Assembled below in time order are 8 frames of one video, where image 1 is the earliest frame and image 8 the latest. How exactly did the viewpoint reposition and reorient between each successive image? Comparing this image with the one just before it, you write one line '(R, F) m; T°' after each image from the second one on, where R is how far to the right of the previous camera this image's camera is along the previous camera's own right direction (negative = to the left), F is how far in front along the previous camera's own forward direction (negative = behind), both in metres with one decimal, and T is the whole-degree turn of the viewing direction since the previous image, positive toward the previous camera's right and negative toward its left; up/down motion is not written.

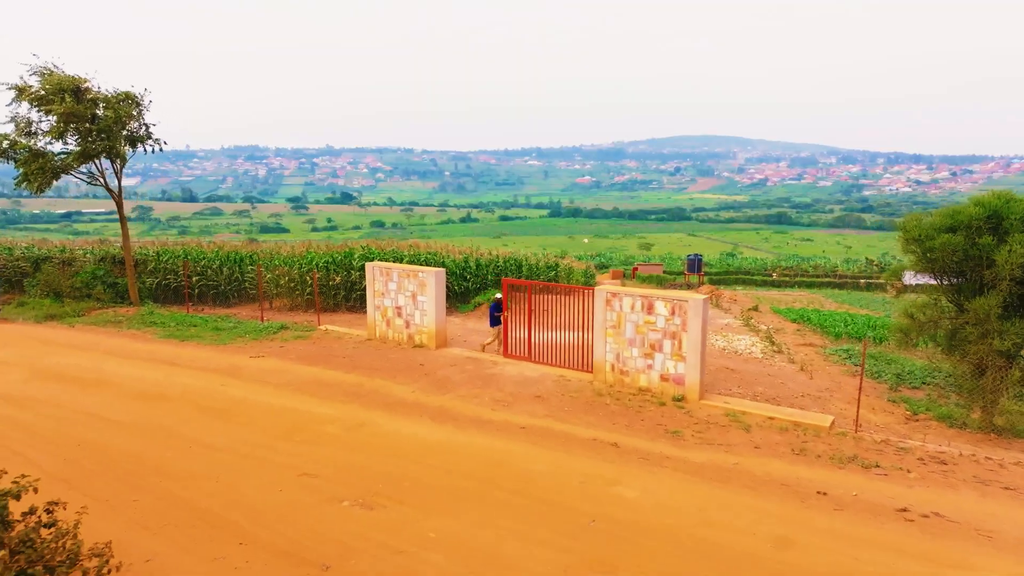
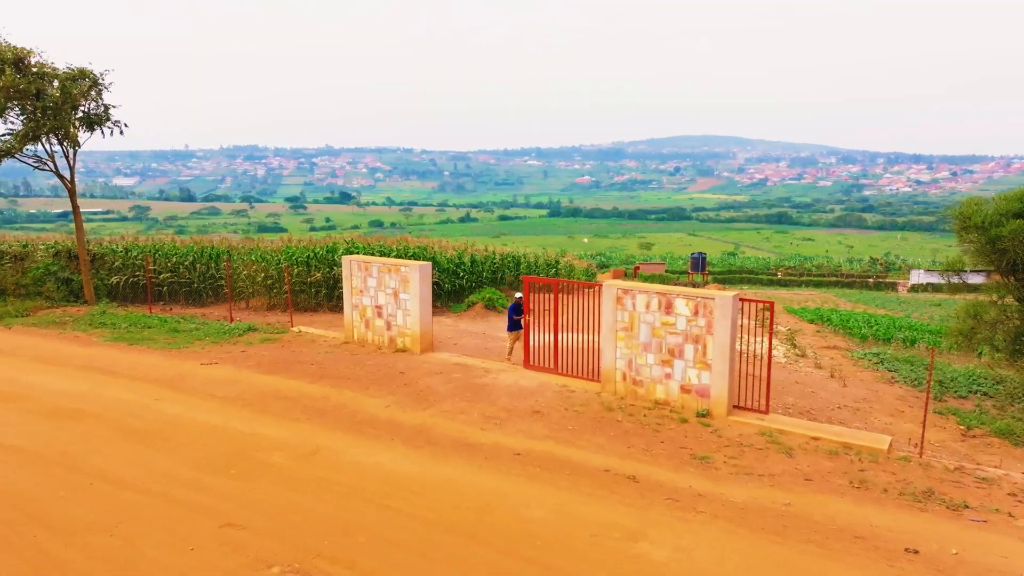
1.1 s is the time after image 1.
(+0.1, +1.5) m; 0°
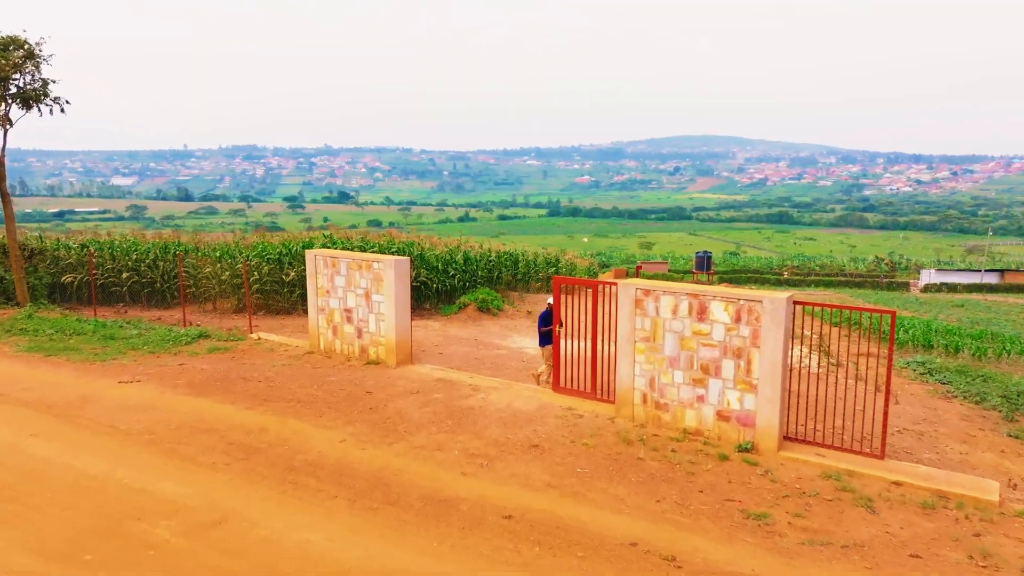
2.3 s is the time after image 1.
(+0.1, +1.8) m; 0°
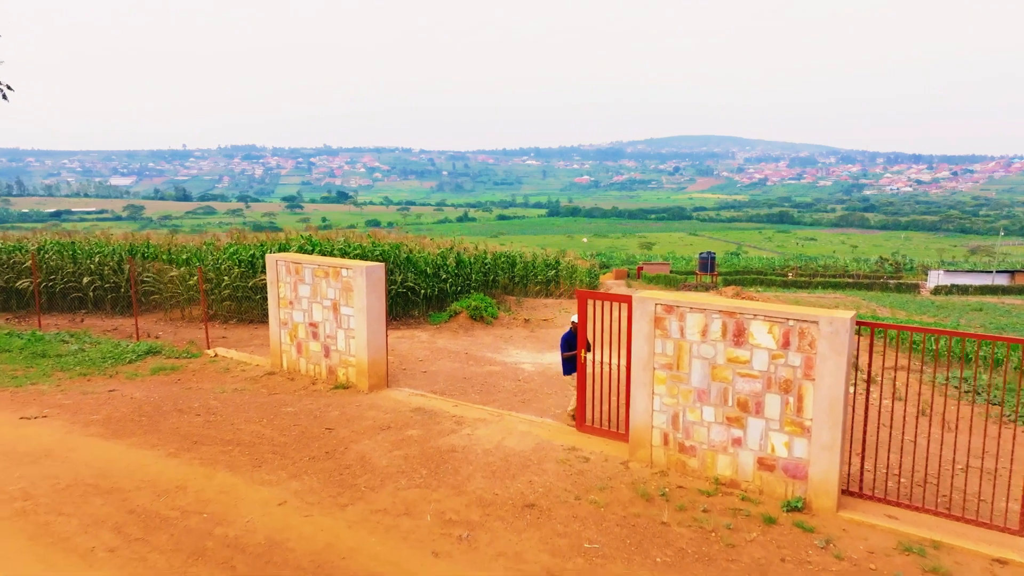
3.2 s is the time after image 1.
(+0.1, +1.4) m; 0°
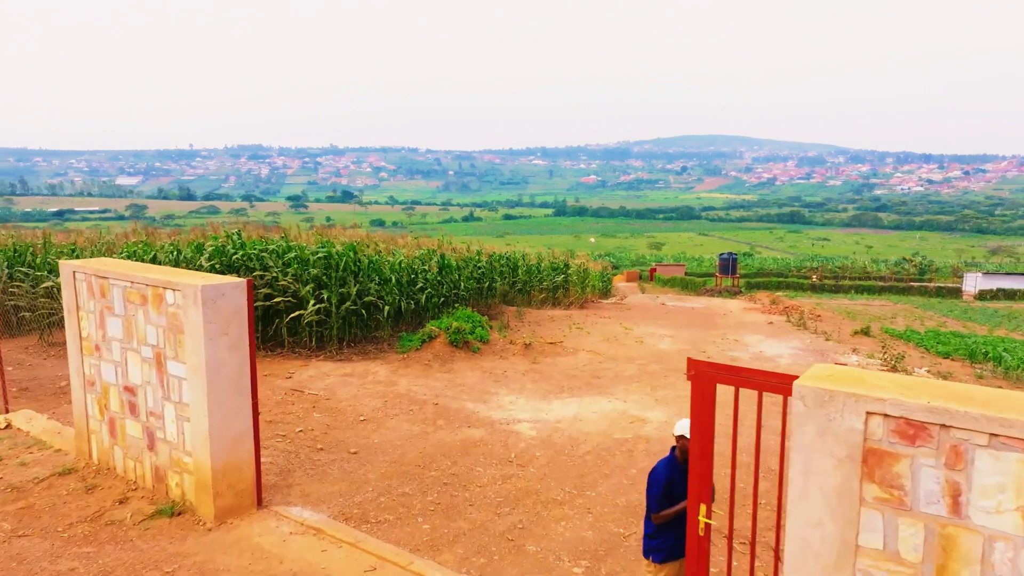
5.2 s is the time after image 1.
(+0.2, +3.8) m; -1°
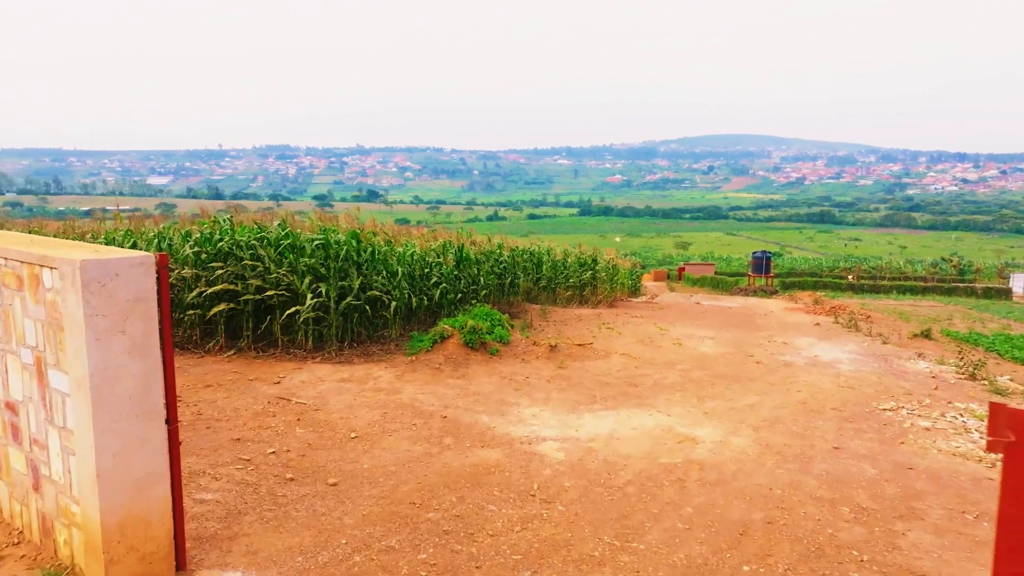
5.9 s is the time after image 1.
(0.0, +1.3) m; -2°
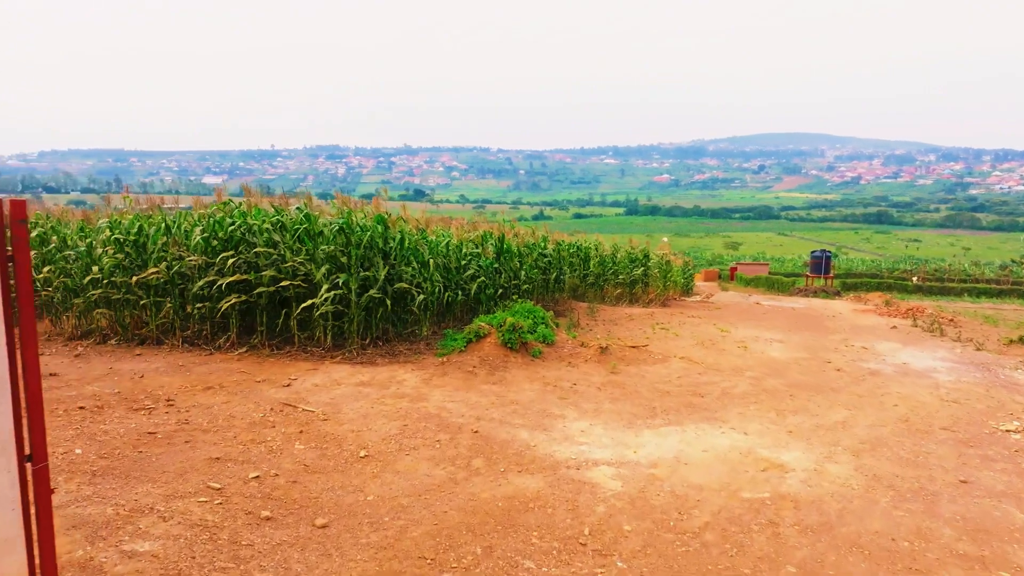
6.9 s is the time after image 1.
(0.0, +1.2) m; -4°
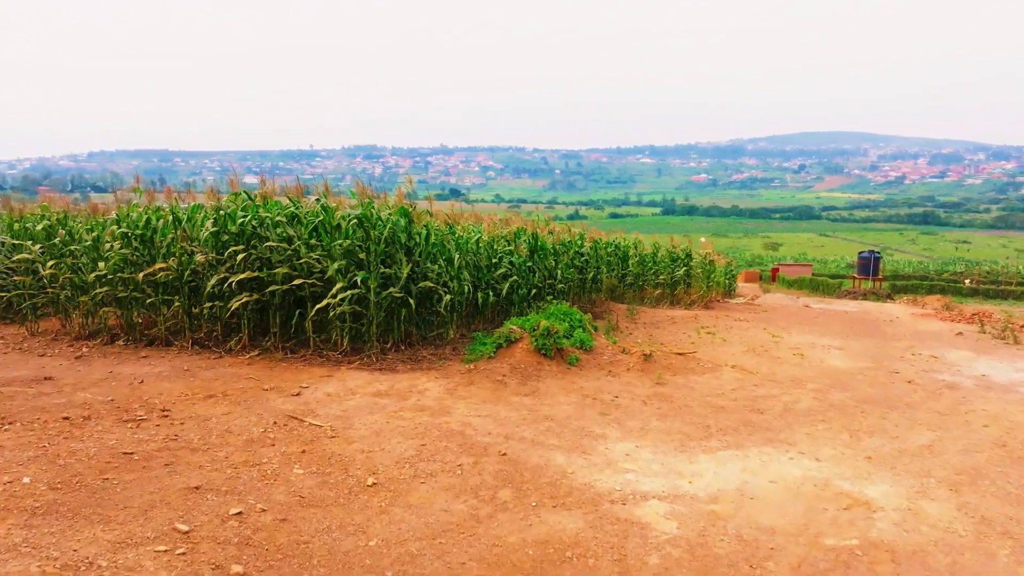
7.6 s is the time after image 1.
(0.0, +0.8) m; -3°
